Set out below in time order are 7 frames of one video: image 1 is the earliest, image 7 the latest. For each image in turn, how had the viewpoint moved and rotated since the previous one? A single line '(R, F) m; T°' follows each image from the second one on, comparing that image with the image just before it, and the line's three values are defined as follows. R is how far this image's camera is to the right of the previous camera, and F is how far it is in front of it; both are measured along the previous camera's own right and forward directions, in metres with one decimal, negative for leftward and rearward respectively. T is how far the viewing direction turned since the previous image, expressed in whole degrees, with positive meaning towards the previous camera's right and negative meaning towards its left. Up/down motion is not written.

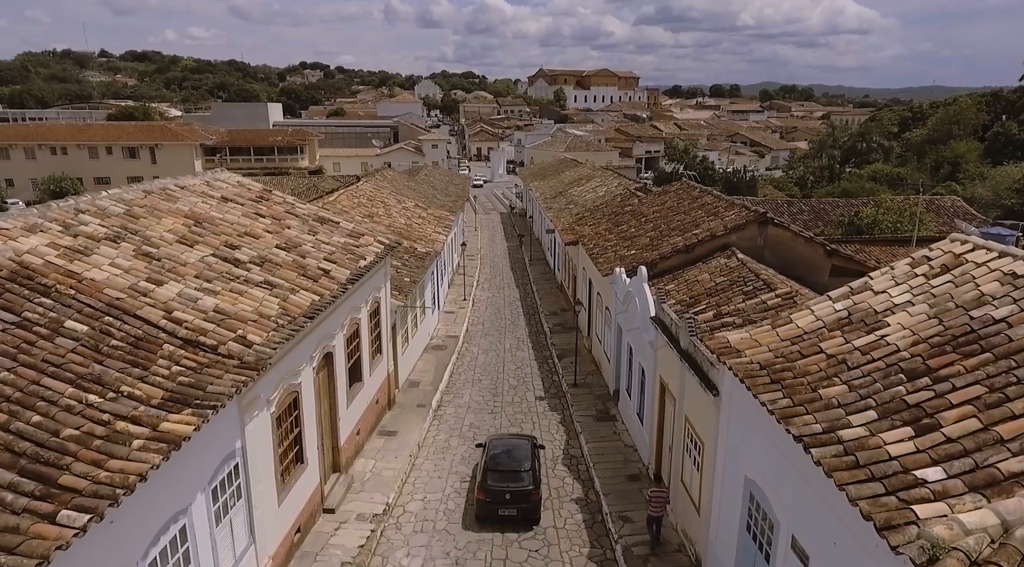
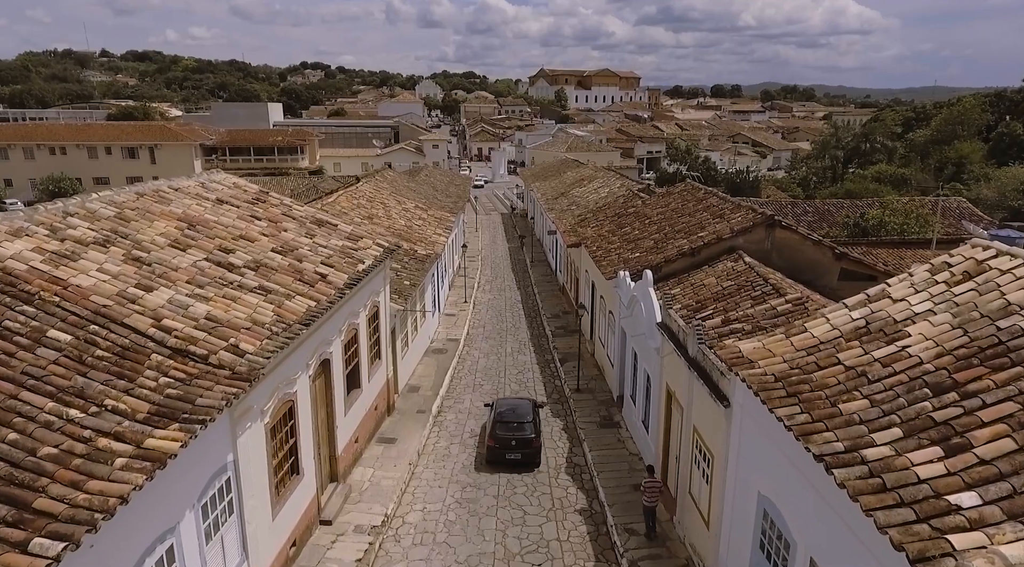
(0.0, +0.3) m; 0°
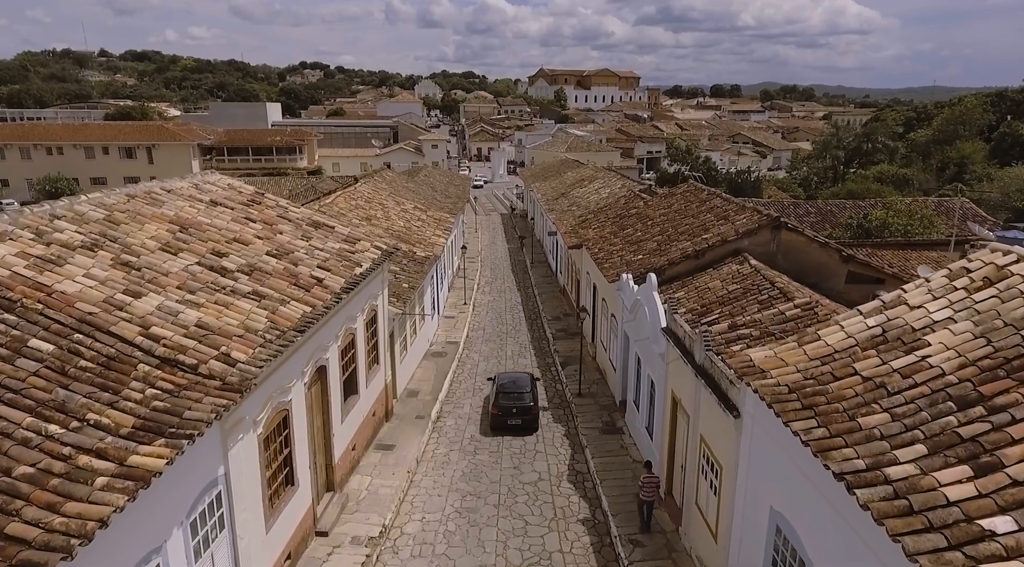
(0.0, +0.3) m; 0°
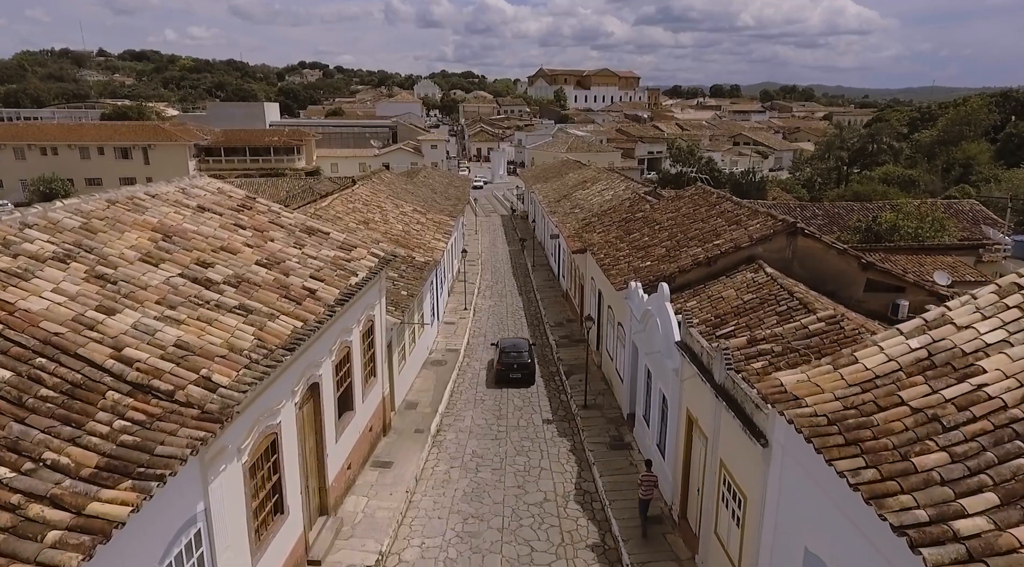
(-0.1, +0.7) m; 0°
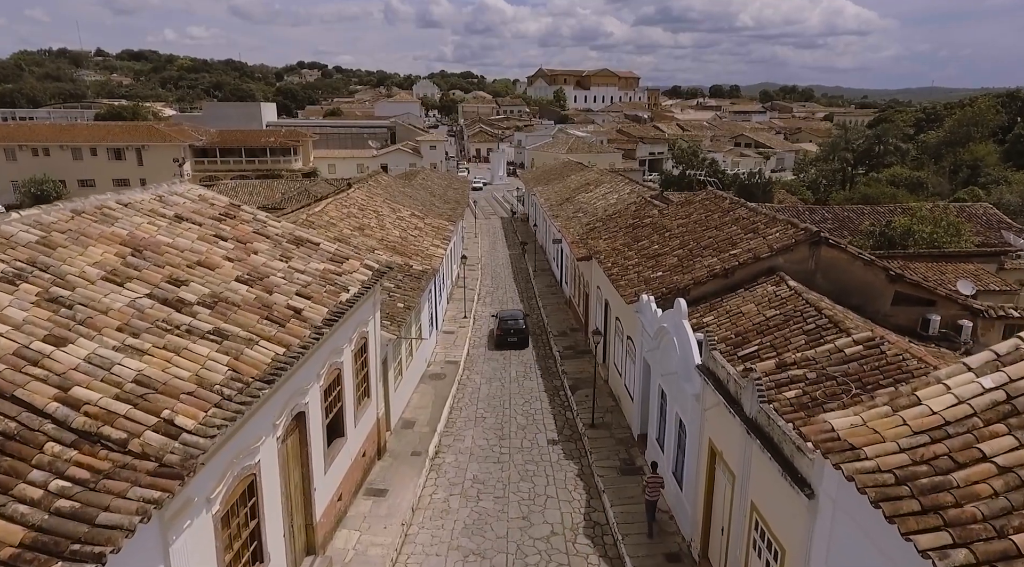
(-0.1, +0.9) m; 0°
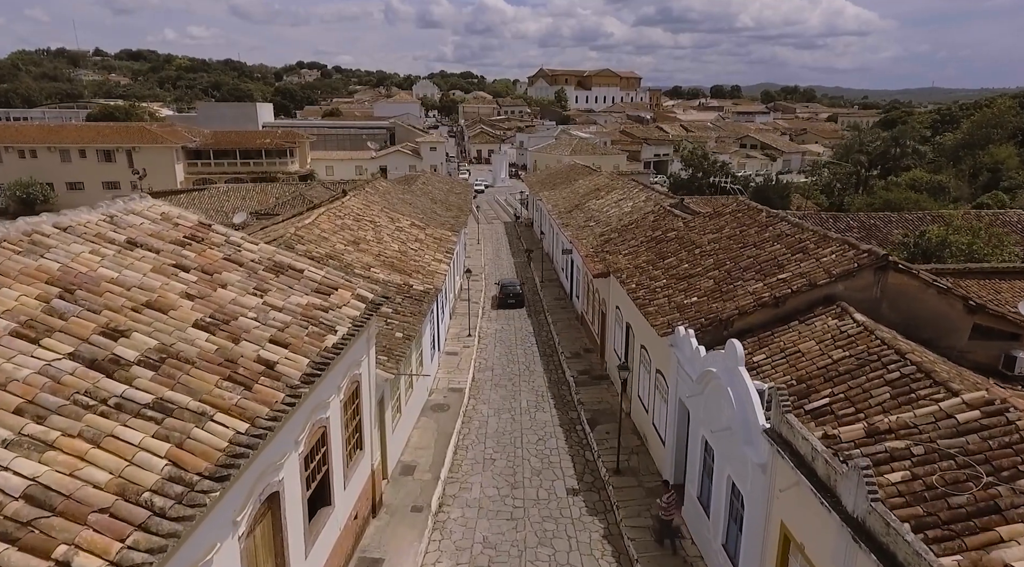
(-0.3, +1.9) m; 0°
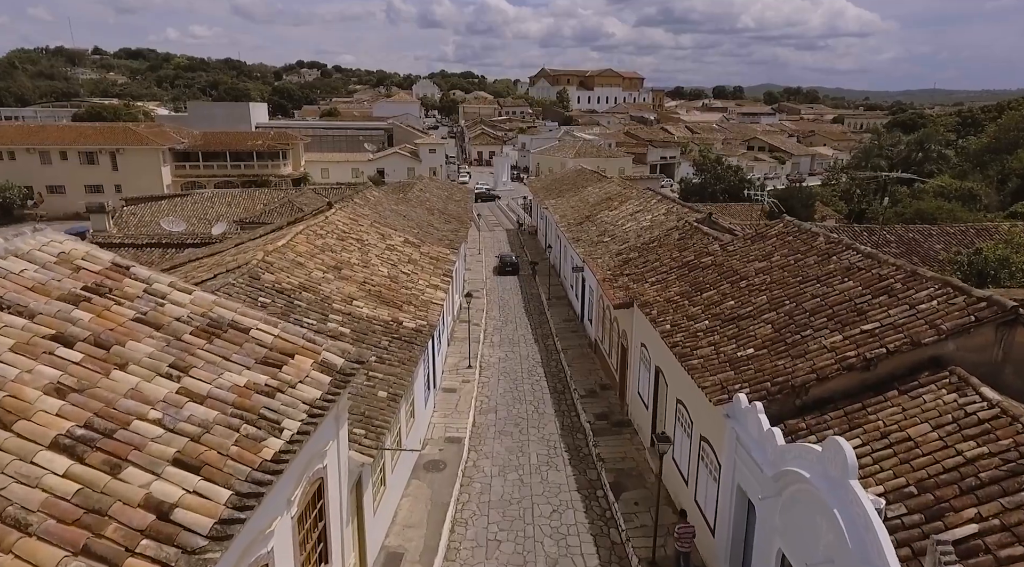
(-0.2, +2.6) m; 0°
